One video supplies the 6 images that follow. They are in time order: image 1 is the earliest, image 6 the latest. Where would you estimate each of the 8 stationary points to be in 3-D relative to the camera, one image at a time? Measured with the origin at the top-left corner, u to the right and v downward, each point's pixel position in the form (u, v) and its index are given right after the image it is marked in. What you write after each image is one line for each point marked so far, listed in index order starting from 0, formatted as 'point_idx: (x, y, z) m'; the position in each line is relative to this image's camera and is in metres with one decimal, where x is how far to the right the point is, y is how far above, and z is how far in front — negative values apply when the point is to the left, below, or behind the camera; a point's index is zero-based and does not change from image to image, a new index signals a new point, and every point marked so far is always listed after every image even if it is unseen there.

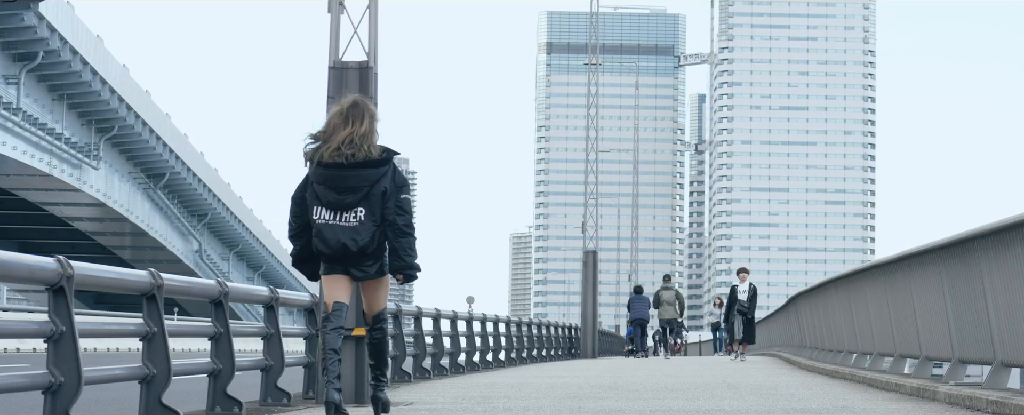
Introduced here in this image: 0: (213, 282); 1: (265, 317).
0: (-2.0, -0.5, +9.1) m
1: (-1.9, -0.8, +10.2) m
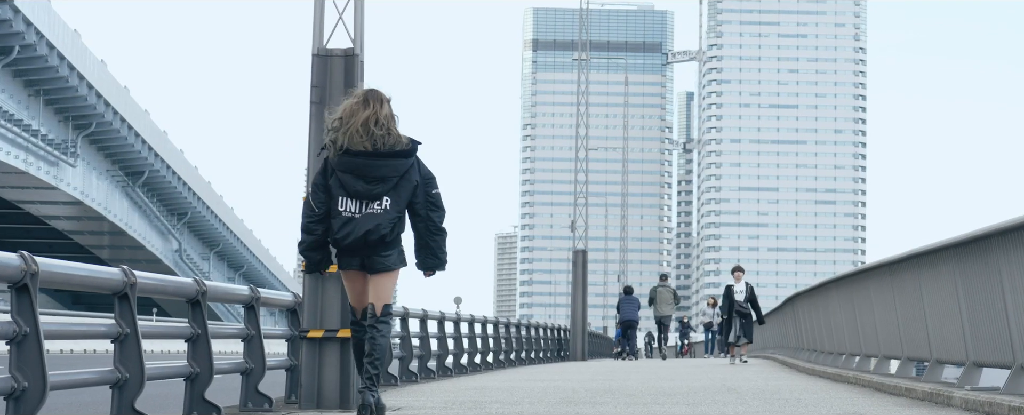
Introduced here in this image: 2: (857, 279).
0: (-2.0, -0.5, +8.6) m
1: (-1.9, -0.8, +9.7) m
2: (+3.3, -0.7, +13.1) m
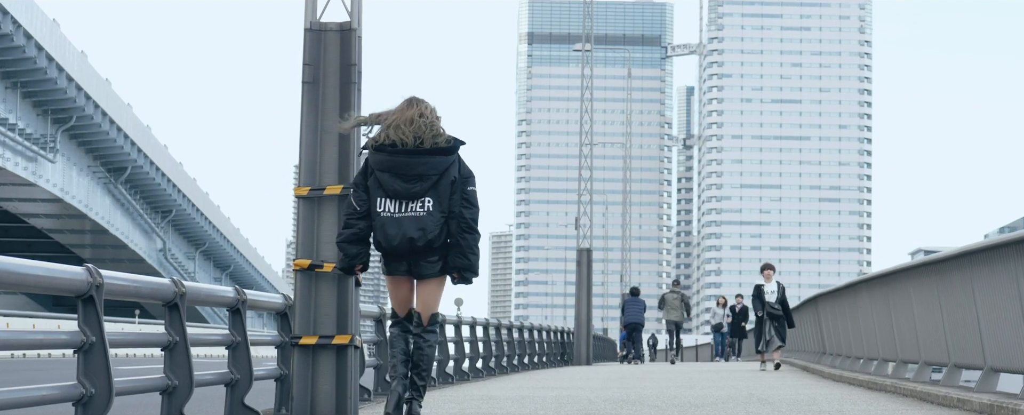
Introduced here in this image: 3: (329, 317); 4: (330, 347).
0: (-1.9, -0.4, +7.6) m
1: (-1.8, -0.7, +8.7) m
2: (+3.4, -0.6, +12.2) m
3: (-1.1, -0.7, +8.2) m
4: (-1.1, -0.8, +8.2) m
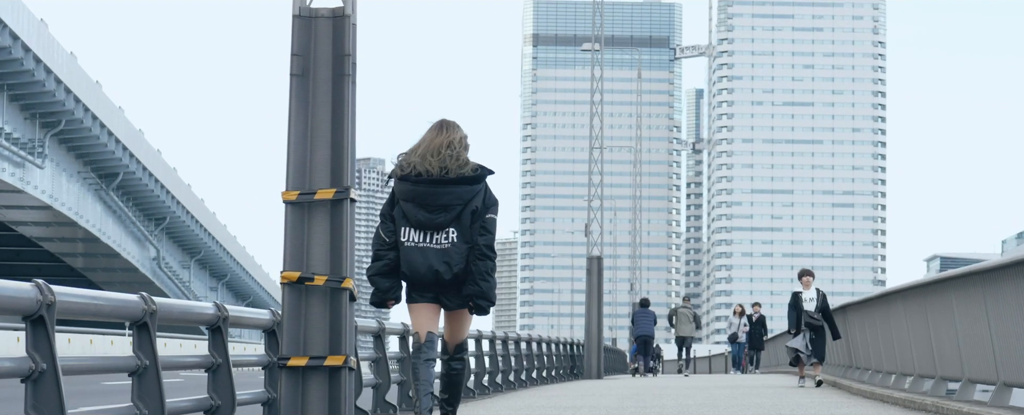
0: (-1.9, -0.4, +6.7) m
1: (-1.7, -0.8, +7.8) m
2: (+3.5, -0.7, +11.3) m
3: (-1.0, -0.7, +7.4) m
4: (-1.1, -0.9, +7.4) m
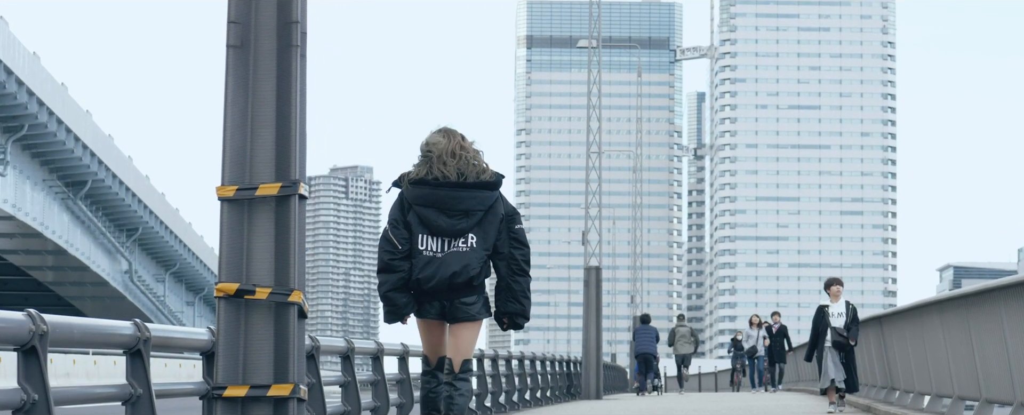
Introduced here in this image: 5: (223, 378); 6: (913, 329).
0: (-2.0, -0.4, +5.4) m
1: (-1.8, -0.8, +6.5) m
2: (+3.4, -0.6, +10.0) m
3: (-1.1, -0.7, +6.0) m
4: (-1.1, -0.9, +6.0) m
5: (-1.3, -0.7, +5.8) m
6: (+3.5, -1.1, +12.1) m
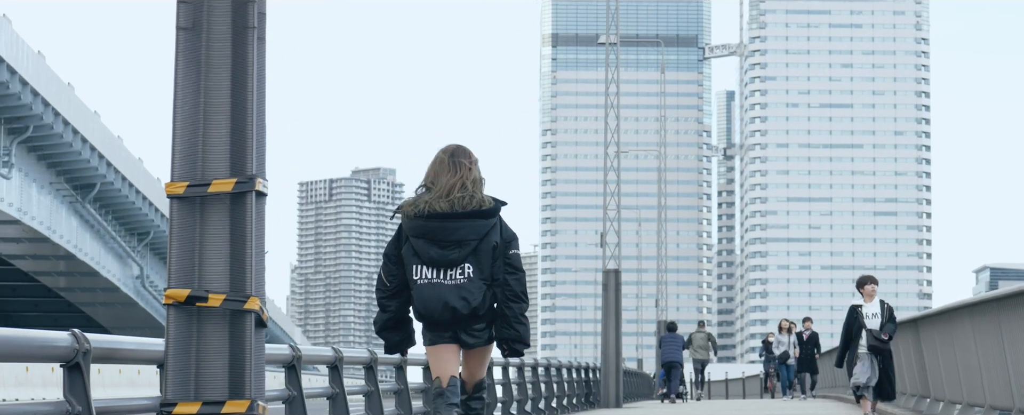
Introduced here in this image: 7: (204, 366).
0: (-2.1, -0.4, +4.8) m
1: (-1.9, -0.8, +5.8) m
2: (+3.4, -0.6, +9.2) m
3: (-1.2, -0.7, +5.3) m
4: (-1.2, -0.8, +5.3) m
5: (-1.4, -0.7, +5.2) m
6: (+3.6, -1.1, +11.4) m
7: (-1.3, -0.6, +5.2) m
